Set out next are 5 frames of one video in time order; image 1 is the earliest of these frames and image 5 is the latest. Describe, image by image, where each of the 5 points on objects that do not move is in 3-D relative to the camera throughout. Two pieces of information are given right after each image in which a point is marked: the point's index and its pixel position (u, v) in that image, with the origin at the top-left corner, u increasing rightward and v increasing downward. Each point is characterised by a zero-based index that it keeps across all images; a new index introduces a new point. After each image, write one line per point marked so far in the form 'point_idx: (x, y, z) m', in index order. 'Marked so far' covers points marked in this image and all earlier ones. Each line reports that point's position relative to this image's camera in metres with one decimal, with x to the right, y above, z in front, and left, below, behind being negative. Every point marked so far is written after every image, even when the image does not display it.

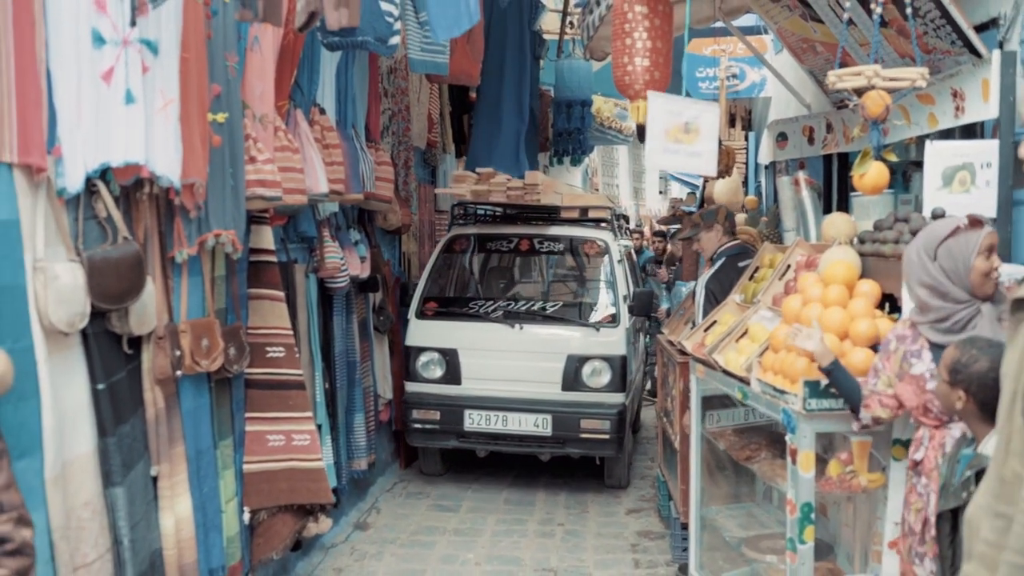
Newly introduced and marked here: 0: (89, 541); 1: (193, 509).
0: (-1.3, -0.8, +2.7) m
1: (-1.3, -0.9, +3.4) m
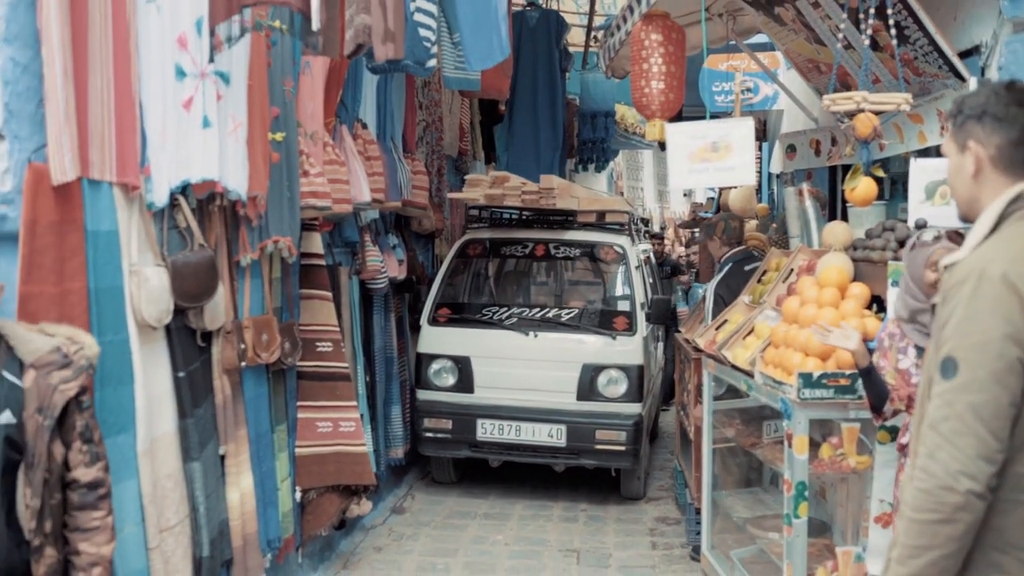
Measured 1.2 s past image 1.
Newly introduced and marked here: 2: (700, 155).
0: (-1.3, -0.8, +3.1) m
1: (-1.2, -0.9, +3.8) m
2: (+0.9, +0.6, +4.0) m
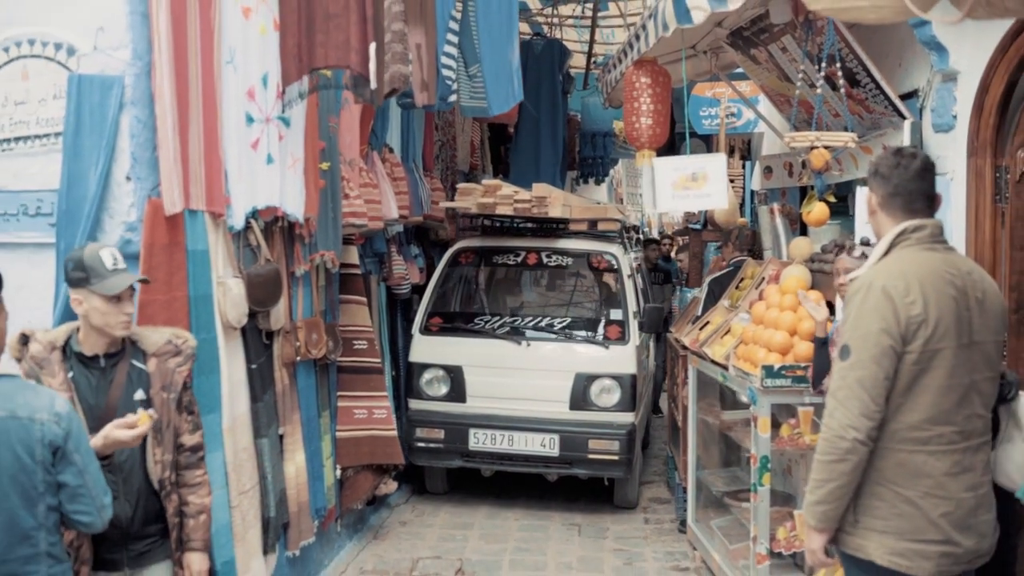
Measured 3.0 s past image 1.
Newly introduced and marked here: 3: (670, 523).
0: (-1.2, -0.8, +3.8) m
1: (-1.1, -0.9, +4.5) m
2: (+0.9, +0.6, +4.7) m
3: (+1.1, -1.6, +5.9) m
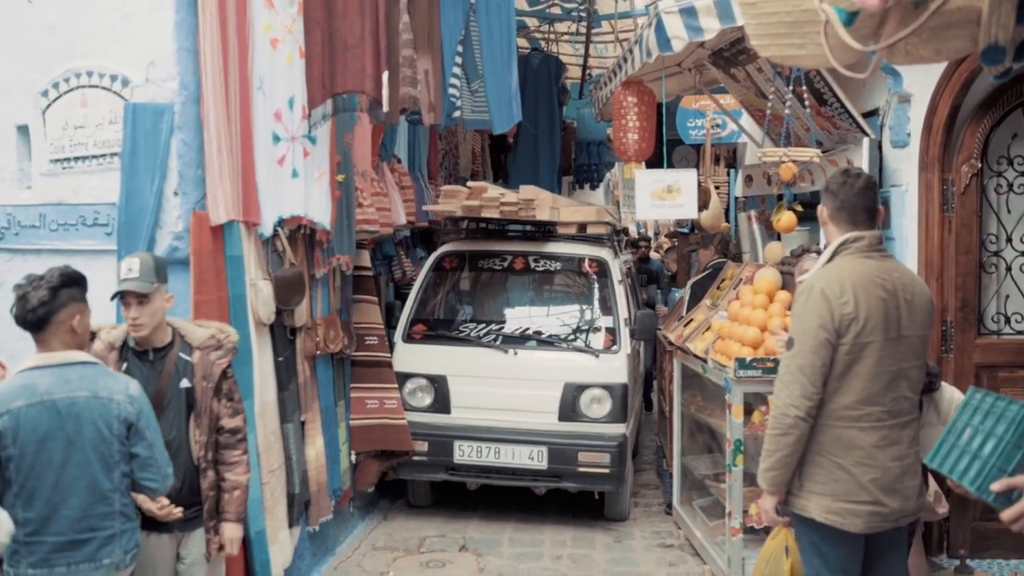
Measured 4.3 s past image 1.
0: (-1.2, -0.8, +4.3) m
1: (-1.1, -0.9, +5.0) m
2: (+0.9, +0.6, +5.2) m
3: (+1.1, -1.6, +6.4) m
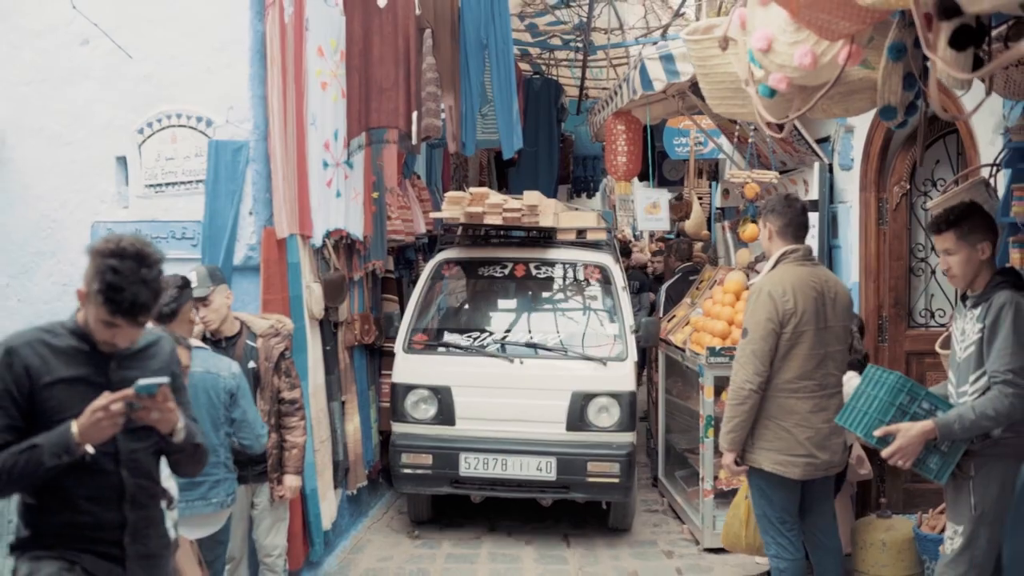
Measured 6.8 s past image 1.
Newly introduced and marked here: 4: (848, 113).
0: (-1.1, -0.8, +5.1) m
1: (-1.1, -0.9, +5.9) m
2: (+1.0, +0.6, +6.1) m
3: (+1.1, -1.6, +7.3) m
4: (+1.5, +0.8, +3.8) m
